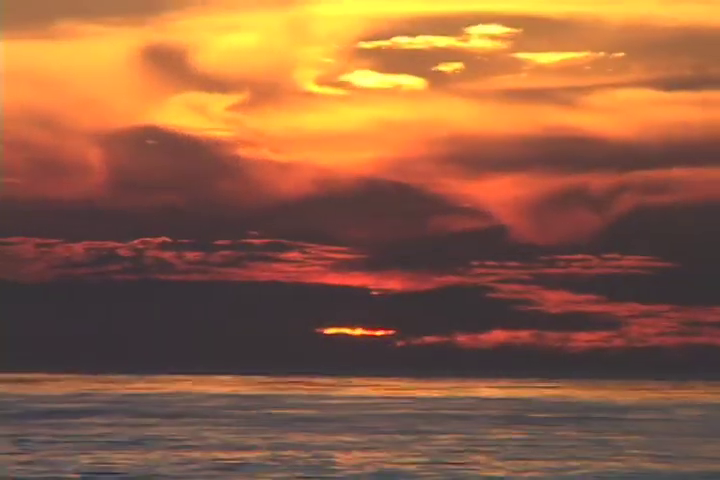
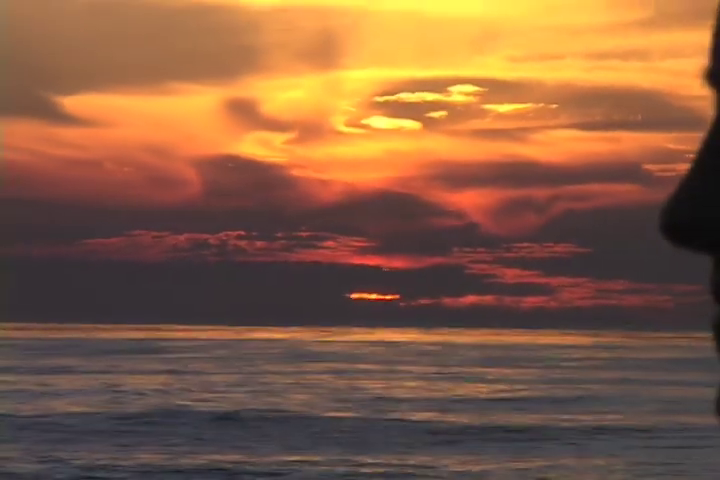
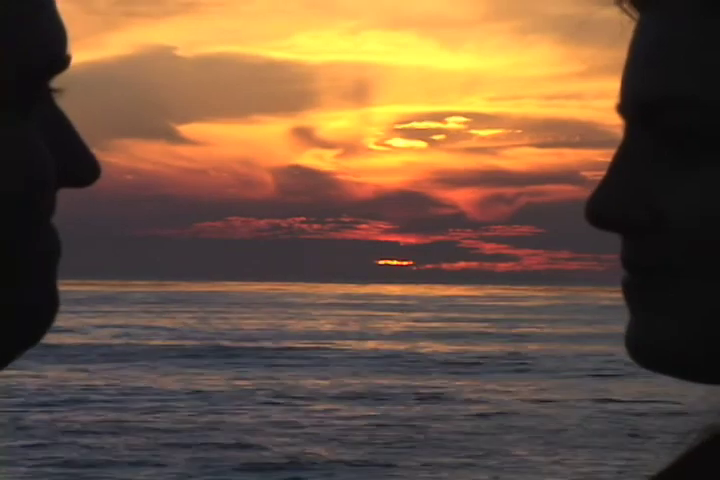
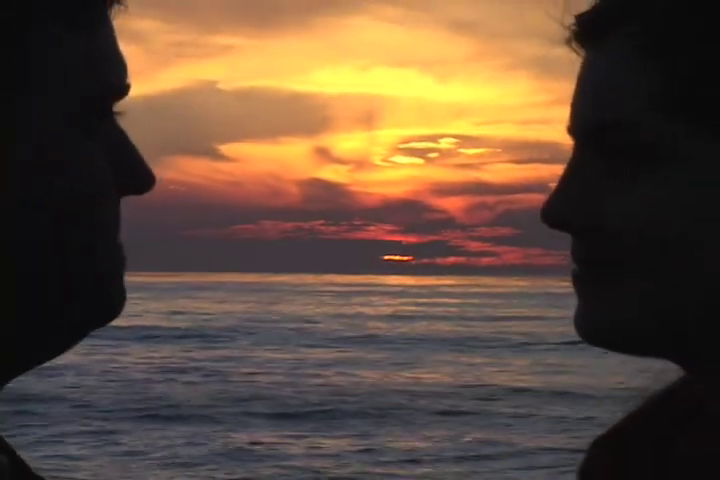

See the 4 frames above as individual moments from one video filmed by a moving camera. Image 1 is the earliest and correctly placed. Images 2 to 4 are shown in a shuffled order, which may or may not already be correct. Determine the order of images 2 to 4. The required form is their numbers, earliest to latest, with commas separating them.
2, 3, 4
